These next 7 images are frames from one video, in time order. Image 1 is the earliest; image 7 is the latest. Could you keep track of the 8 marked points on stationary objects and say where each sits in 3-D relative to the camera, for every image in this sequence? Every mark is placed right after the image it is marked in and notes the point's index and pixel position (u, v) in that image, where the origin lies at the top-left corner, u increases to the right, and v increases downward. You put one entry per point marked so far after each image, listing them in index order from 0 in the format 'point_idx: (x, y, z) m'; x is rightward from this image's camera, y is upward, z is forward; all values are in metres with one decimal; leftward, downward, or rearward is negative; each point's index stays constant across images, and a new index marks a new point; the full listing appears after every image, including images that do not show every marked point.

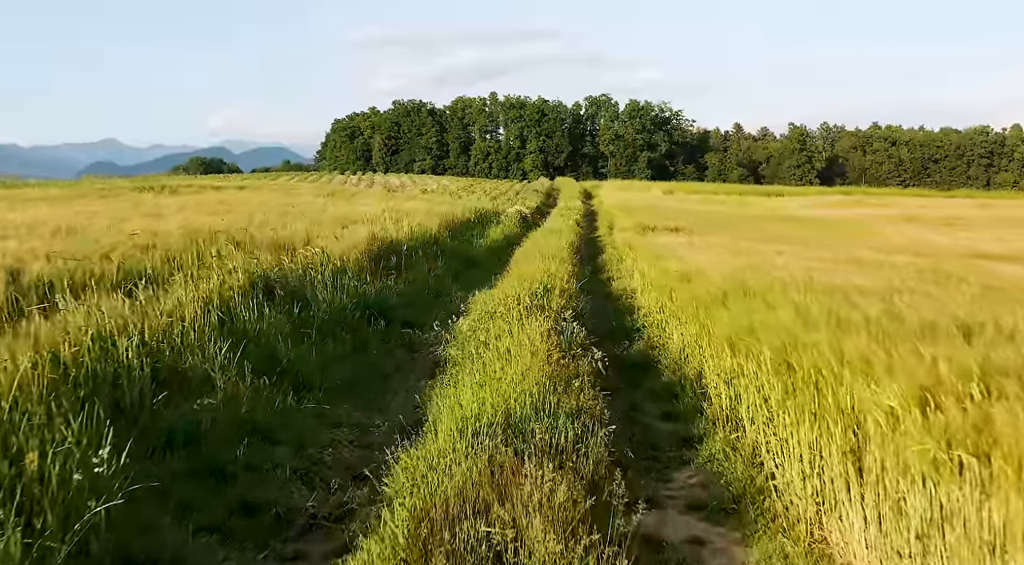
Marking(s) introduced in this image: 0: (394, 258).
0: (-1.6, +0.3, +10.1) m
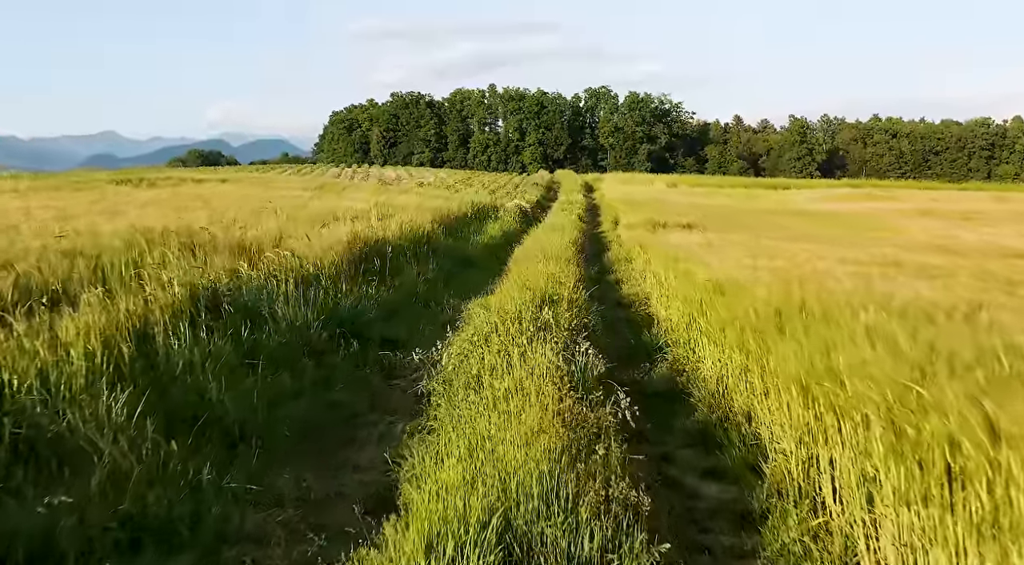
0: (-1.6, +0.3, +8.9) m
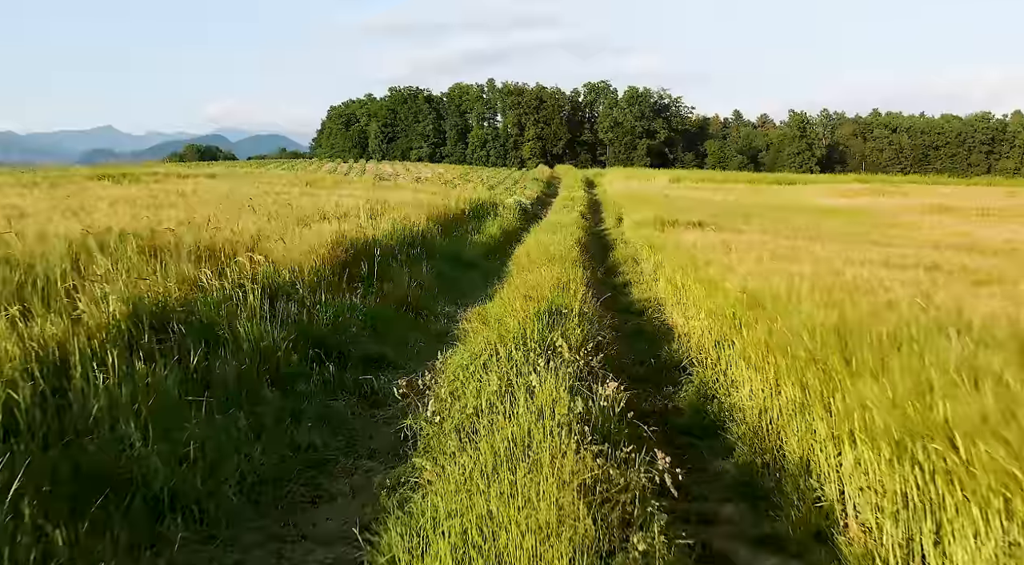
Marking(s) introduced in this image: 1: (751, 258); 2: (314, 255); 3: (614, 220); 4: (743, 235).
0: (-1.6, +0.2, +8.1) m
1: (+2.7, +0.3, +8.4) m
2: (-1.9, +0.3, +7.4) m
3: (+2.5, +1.5, +18.6) m
4: (+3.7, +0.8, +12.0) m
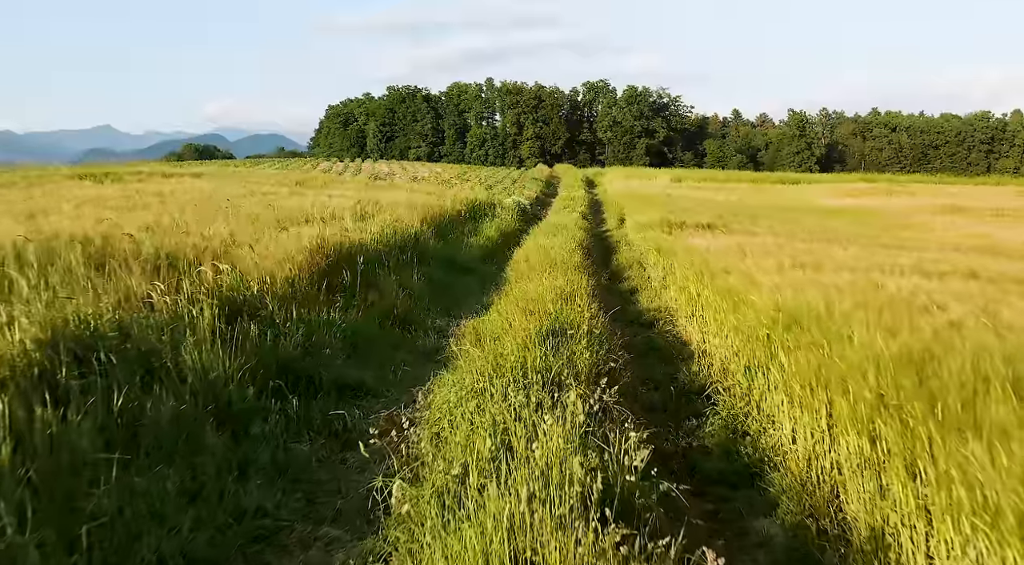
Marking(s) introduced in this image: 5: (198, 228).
0: (-1.6, +0.1, +7.3) m
1: (+2.6, +0.2, +7.6) m
2: (-2.0, +0.2, +6.6) m
3: (+2.5, +1.4, +17.9) m
4: (+3.7, +0.7, +11.3) m
5: (-3.3, +0.6, +7.9) m
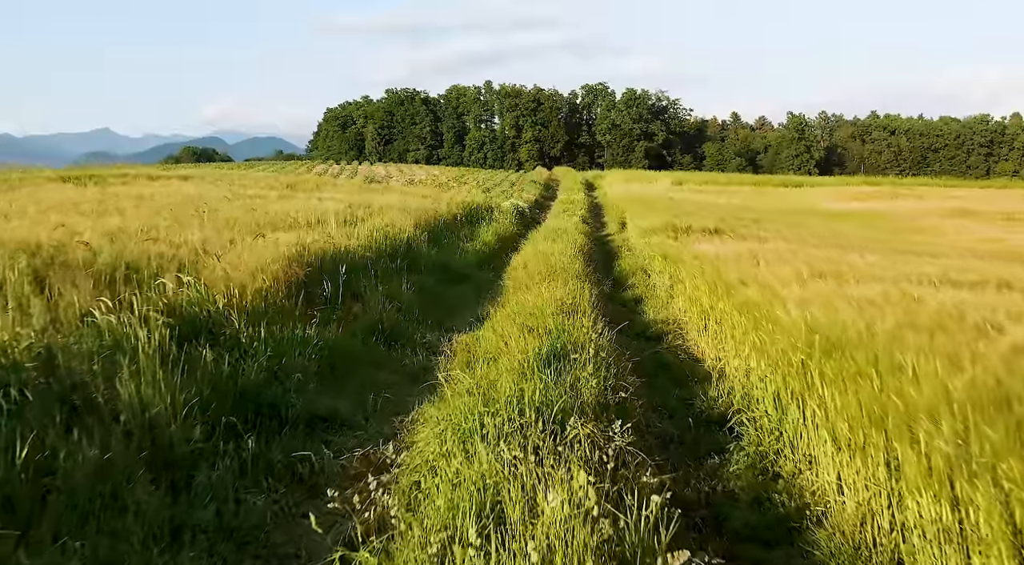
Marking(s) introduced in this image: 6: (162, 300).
0: (-1.6, 0.0, +6.7) m
1: (+2.6, +0.1, +7.0) m
2: (-2.0, +0.1, +6.0) m
3: (+2.4, +1.3, +17.3) m
4: (+3.6, +0.5, +10.7) m
5: (-3.3, +0.5, +7.3) m
6: (-2.2, -0.1, +4.7) m
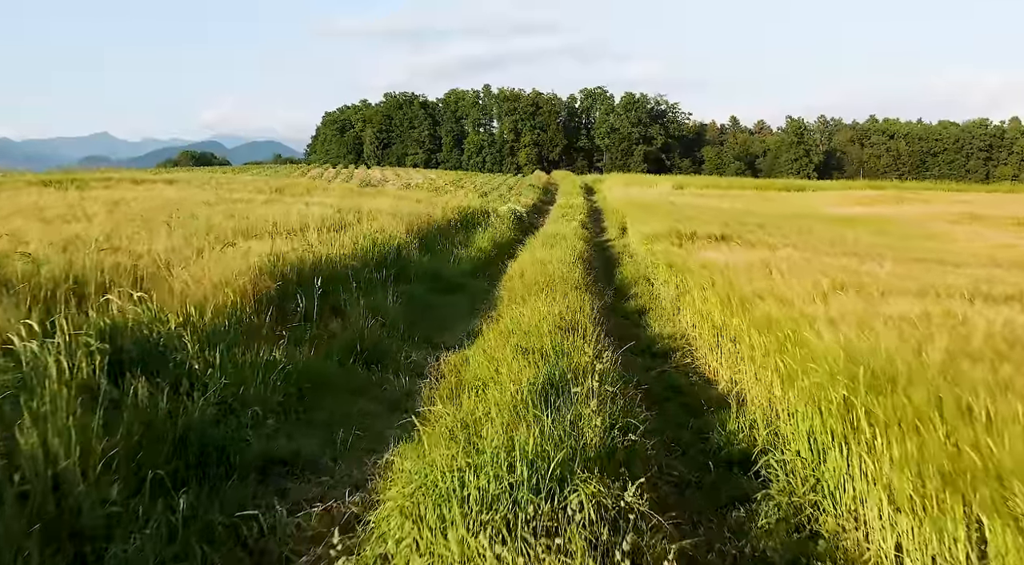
0: (-1.7, -0.1, +6.1) m
1: (+2.6, 0.0, +6.4) m
2: (-2.0, 0.0, +5.4) m
3: (+2.4, +1.1, +16.7) m
4: (+3.6, +0.4, +10.1) m
5: (-3.4, +0.3, +6.7) m
6: (-2.3, -0.2, +4.1) m
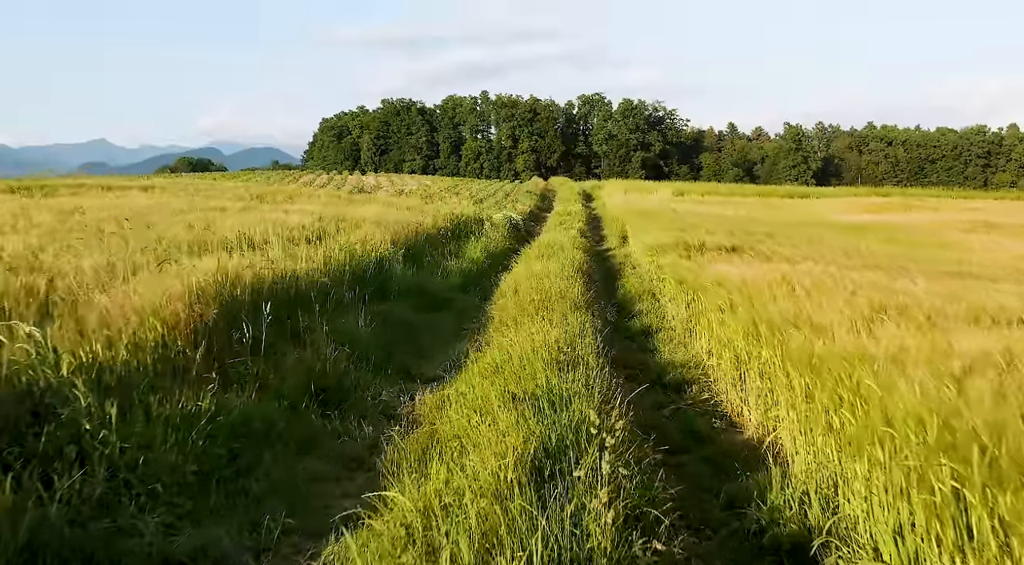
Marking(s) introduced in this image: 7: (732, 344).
0: (-1.8, -0.3, +5.1) m
1: (+2.5, -0.2, +5.5) m
2: (-2.1, -0.2, +4.4) m
3: (+2.3, +0.9, +15.7) m
4: (+3.5, +0.2, +9.1) m
5: (-3.5, +0.2, +5.7) m
6: (-2.3, -0.4, +3.2) m
7: (+1.7, -0.5, +5.8) m
